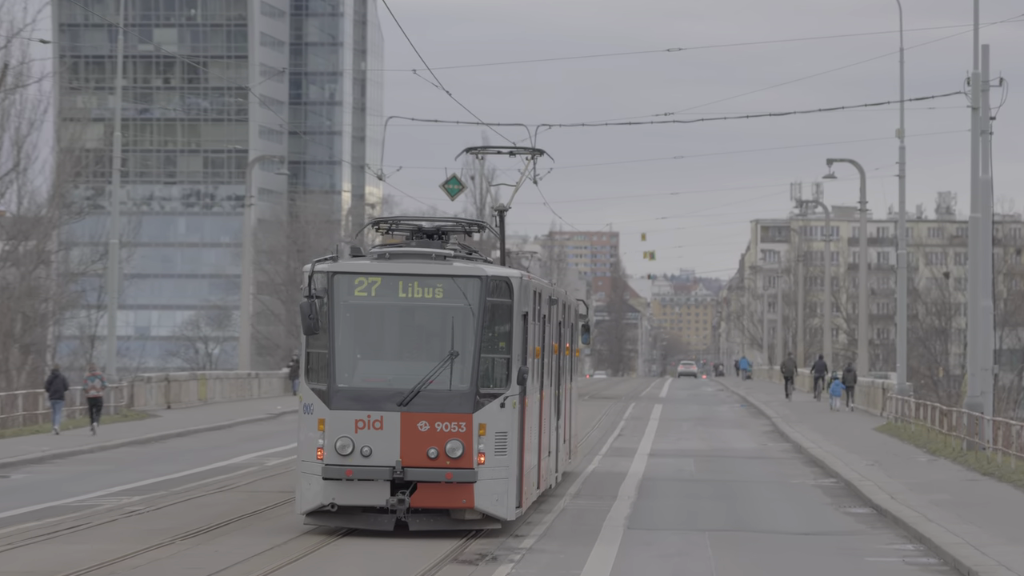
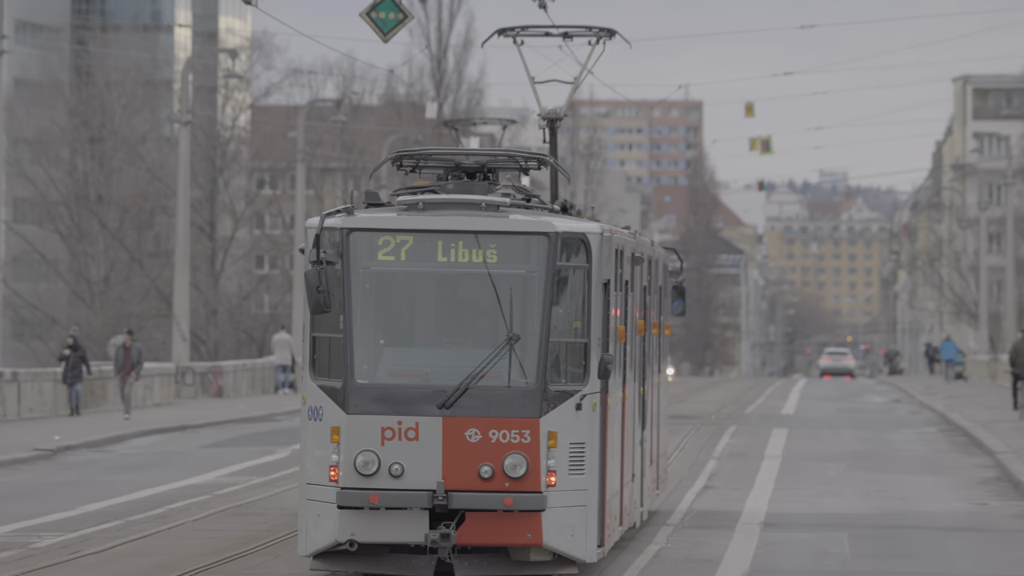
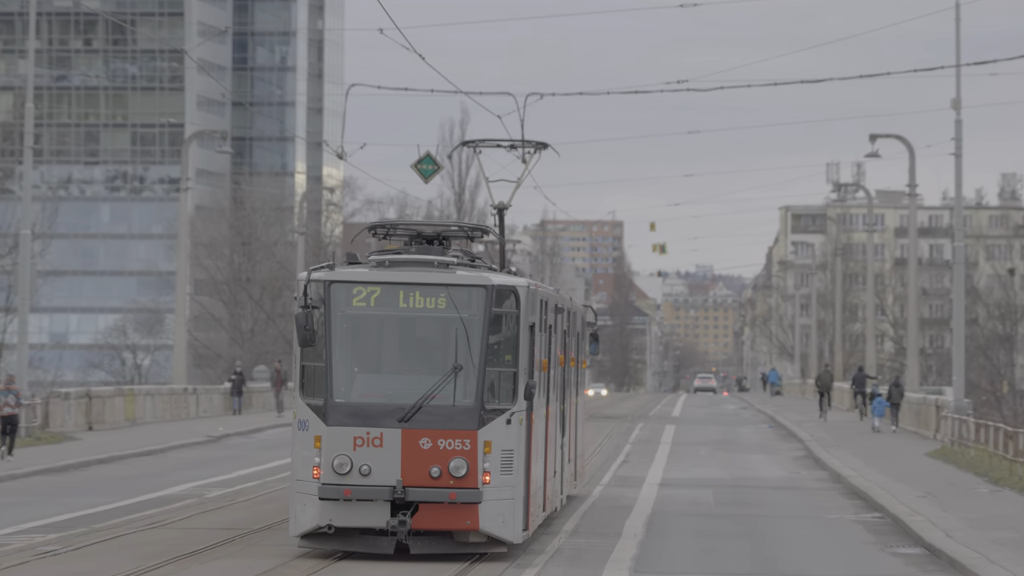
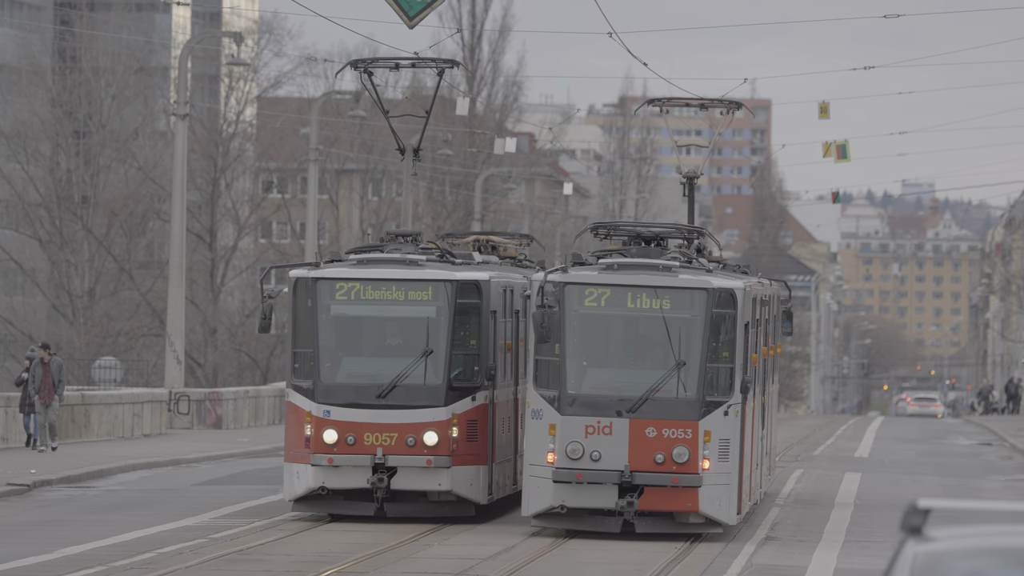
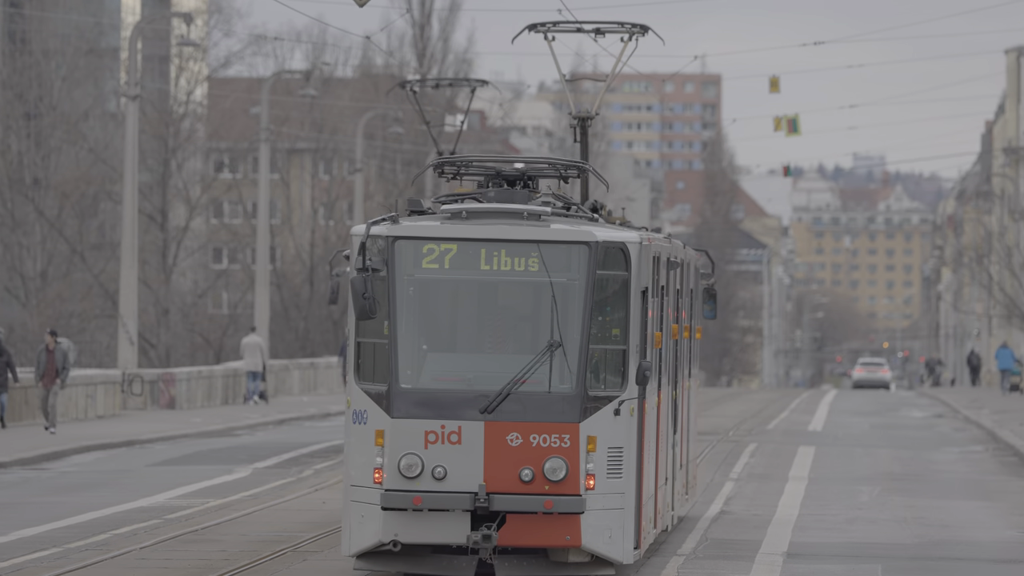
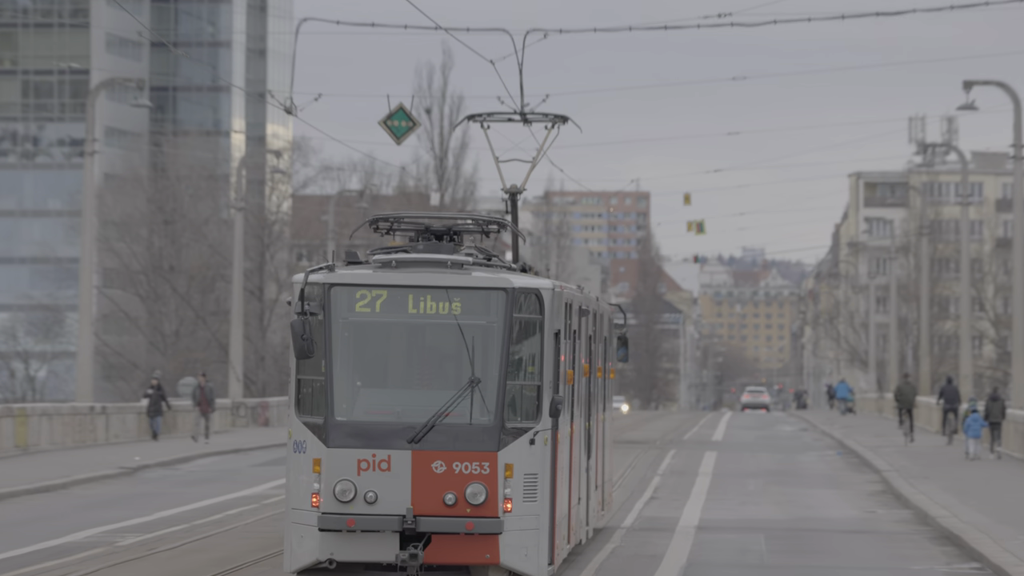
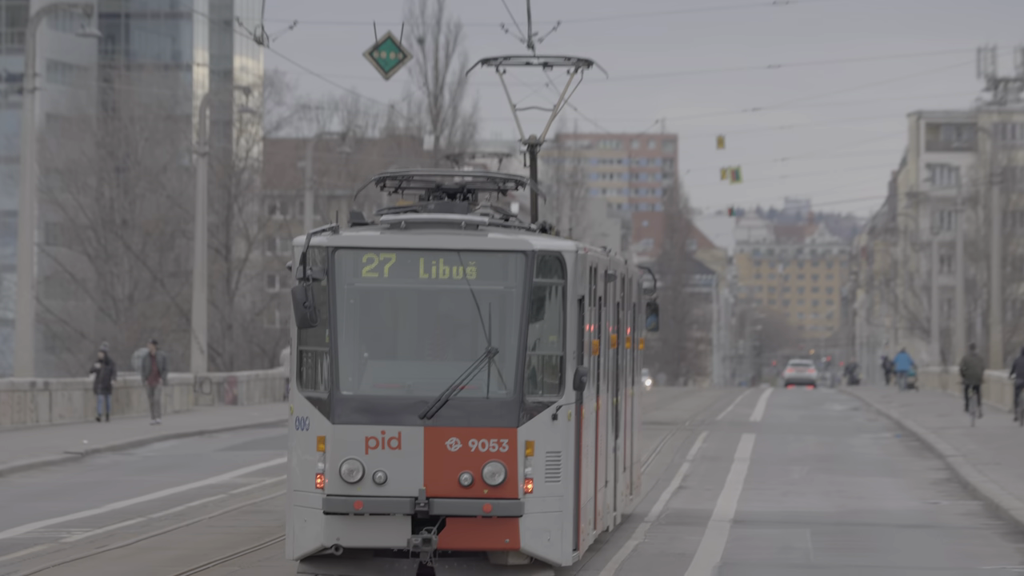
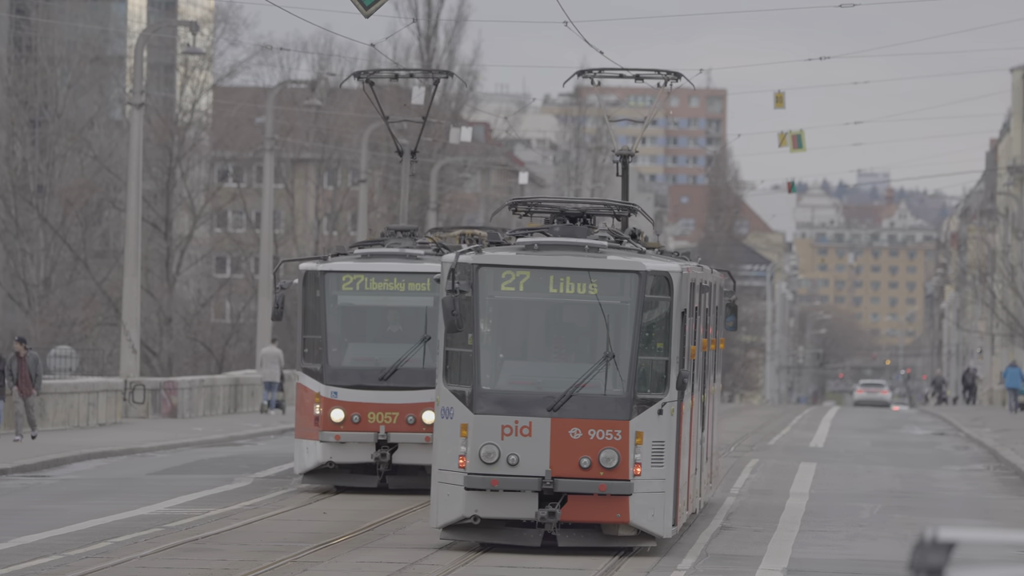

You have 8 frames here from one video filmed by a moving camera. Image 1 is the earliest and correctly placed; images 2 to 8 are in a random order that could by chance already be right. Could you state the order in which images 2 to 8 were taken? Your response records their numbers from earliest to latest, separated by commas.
3, 6, 7, 2, 5, 8, 4
